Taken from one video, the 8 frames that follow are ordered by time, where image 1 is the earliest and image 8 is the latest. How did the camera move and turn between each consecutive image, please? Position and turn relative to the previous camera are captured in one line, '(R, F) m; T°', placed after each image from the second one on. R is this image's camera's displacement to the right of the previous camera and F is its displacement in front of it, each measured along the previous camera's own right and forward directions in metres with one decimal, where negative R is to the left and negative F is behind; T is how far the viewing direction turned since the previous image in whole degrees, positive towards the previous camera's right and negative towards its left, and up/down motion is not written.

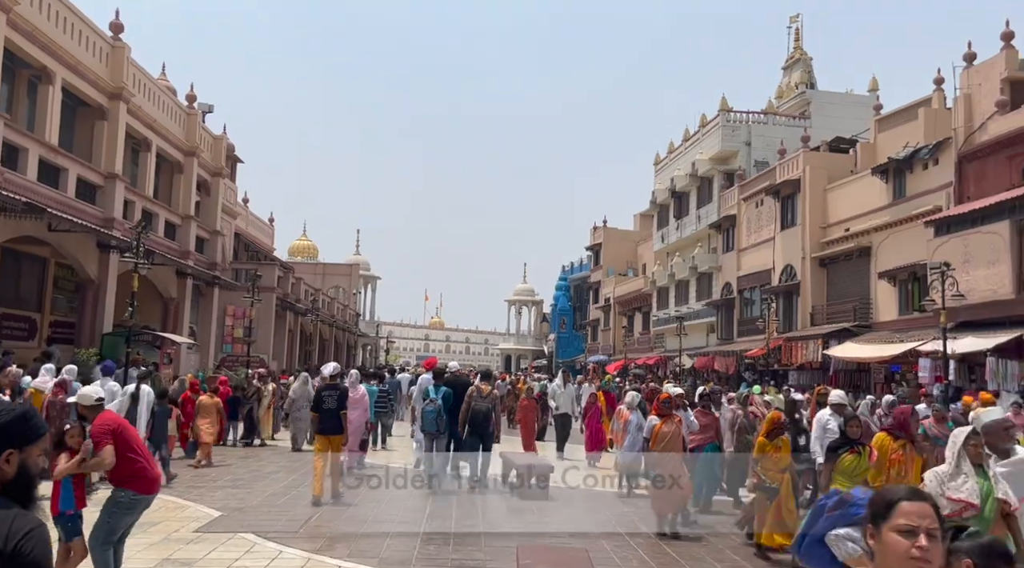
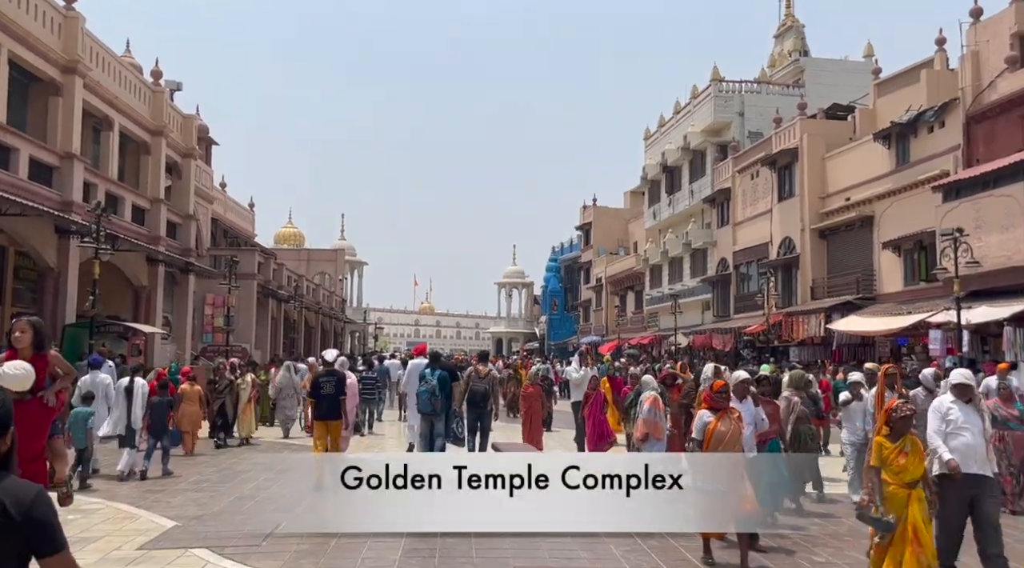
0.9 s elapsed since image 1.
(0.0, +1.2) m; +1°
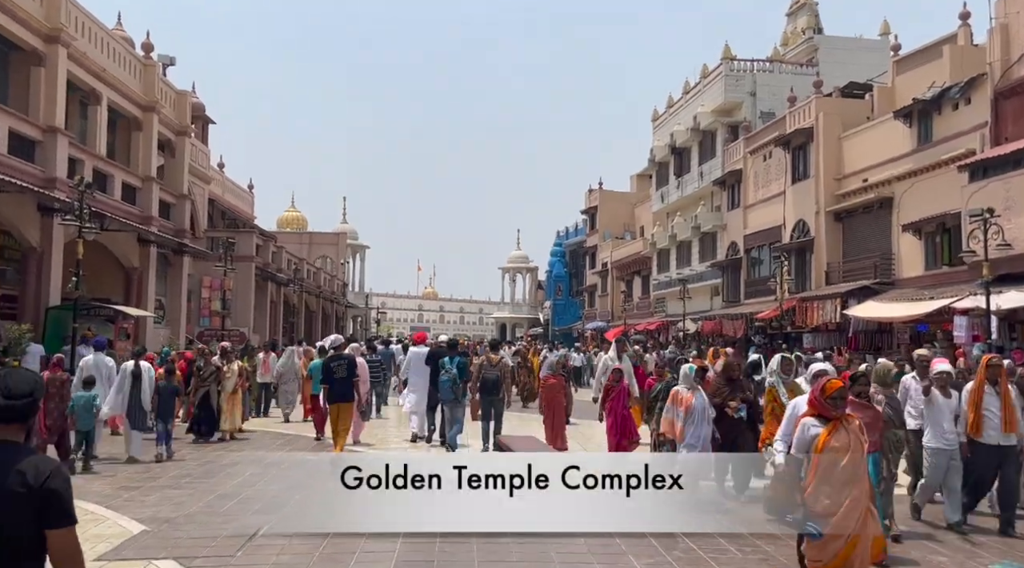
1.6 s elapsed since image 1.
(0.0, +1.0) m; 0°
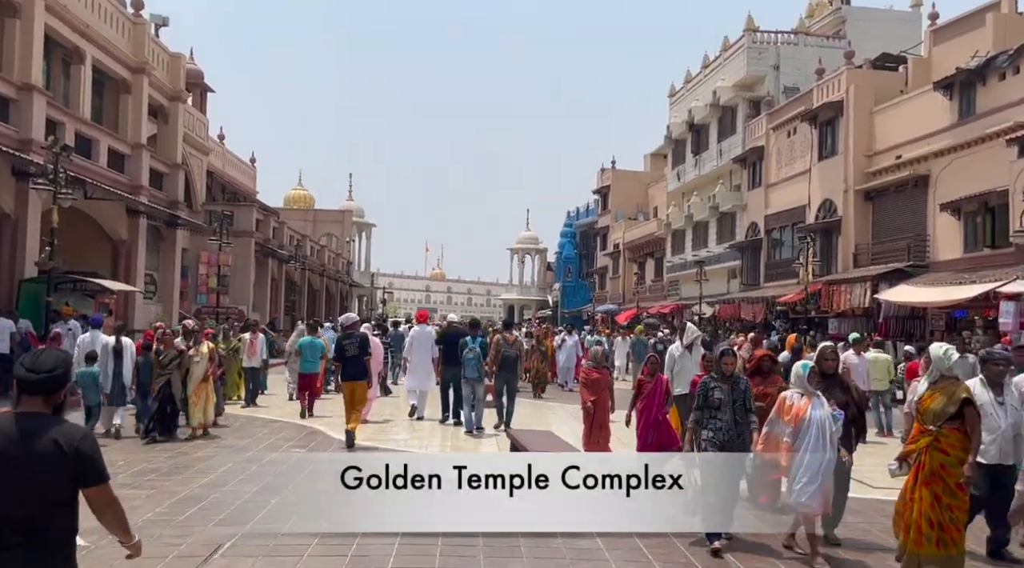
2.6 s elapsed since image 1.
(-0.1, +1.5) m; 0°
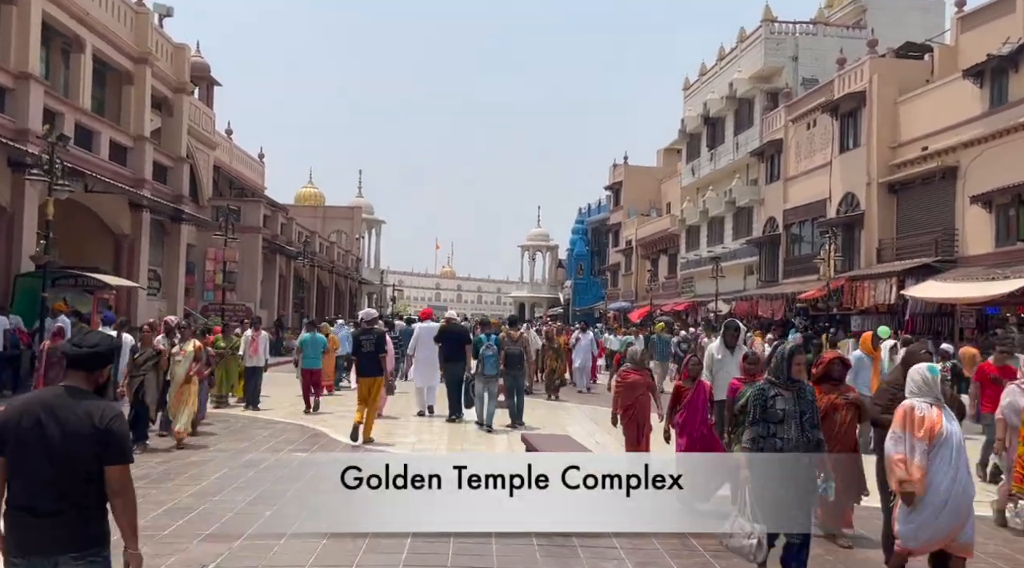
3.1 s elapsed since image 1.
(-0.1, +0.7) m; -1°
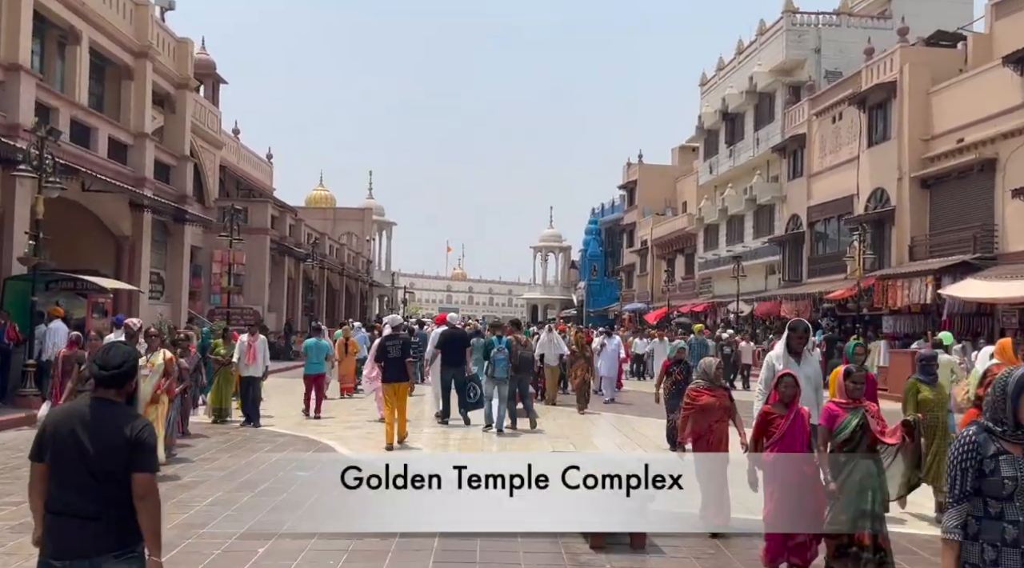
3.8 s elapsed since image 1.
(-0.1, +1.0) m; -1°
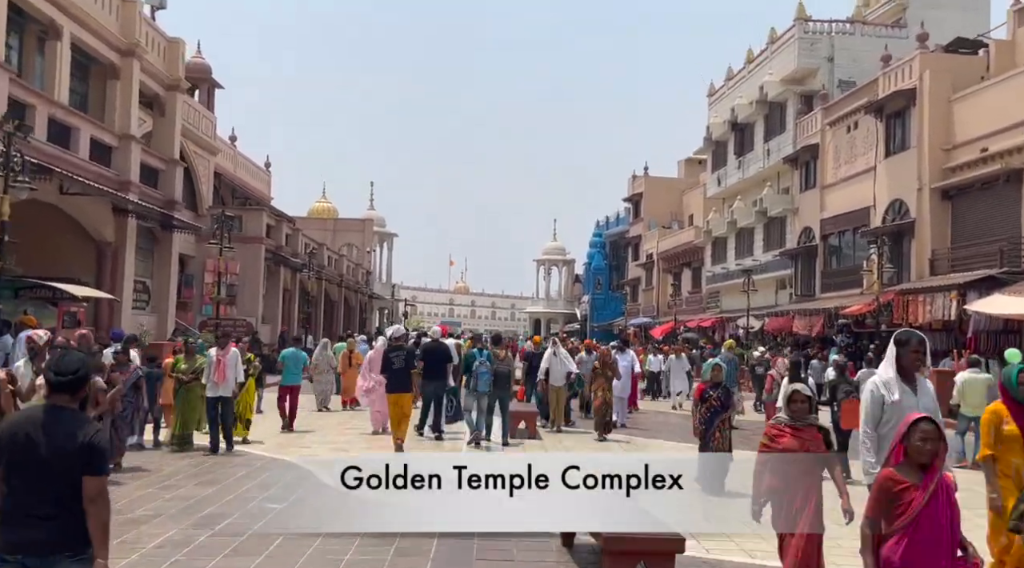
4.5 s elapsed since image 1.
(0.0, +1.1) m; 0°
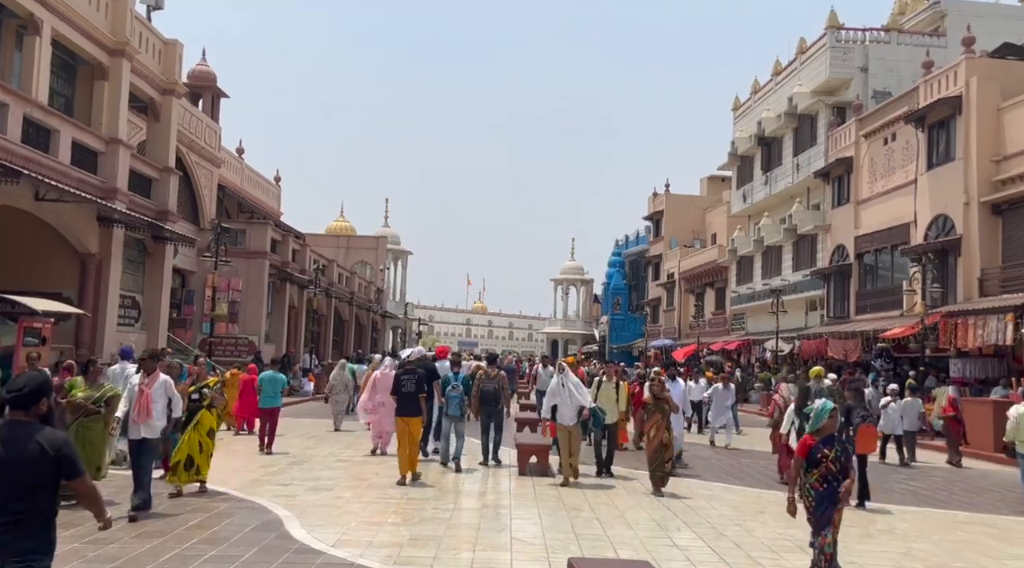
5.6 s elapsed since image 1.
(+0.1, +1.6) m; -1°
